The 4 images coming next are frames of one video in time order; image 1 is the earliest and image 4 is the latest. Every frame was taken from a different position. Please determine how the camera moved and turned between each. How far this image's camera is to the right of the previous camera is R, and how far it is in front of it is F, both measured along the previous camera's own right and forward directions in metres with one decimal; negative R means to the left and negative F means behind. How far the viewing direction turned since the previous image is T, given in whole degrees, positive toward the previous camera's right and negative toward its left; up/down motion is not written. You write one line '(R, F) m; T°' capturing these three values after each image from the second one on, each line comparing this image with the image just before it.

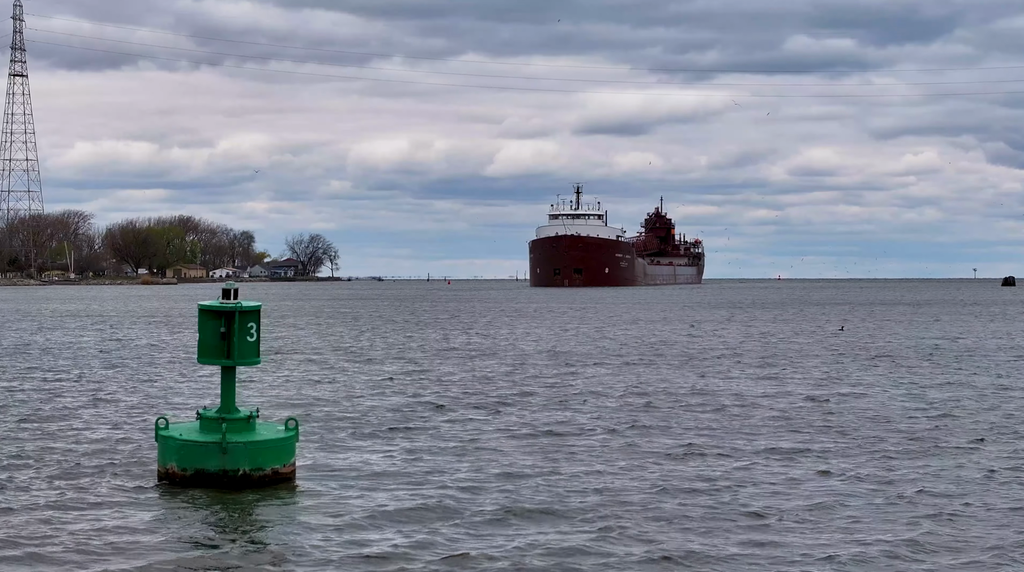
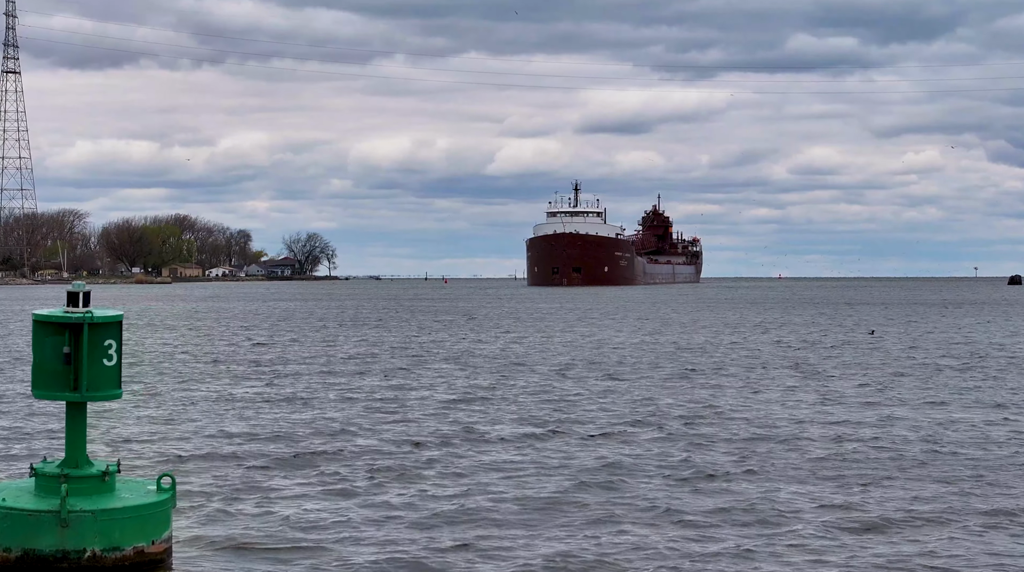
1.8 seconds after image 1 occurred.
(+0.3, +2.0) m; 0°
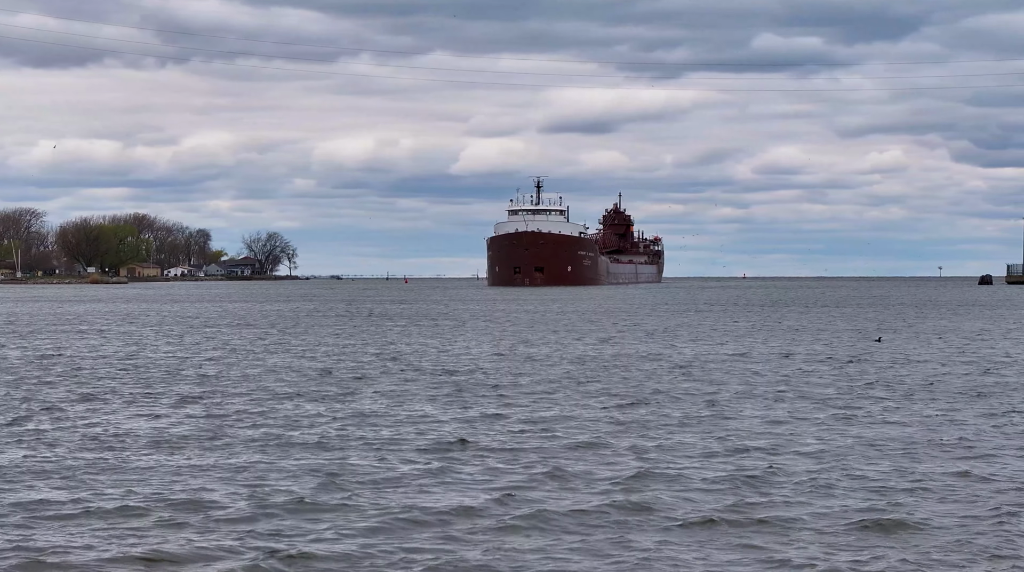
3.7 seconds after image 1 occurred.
(+0.3, +2.2) m; +1°
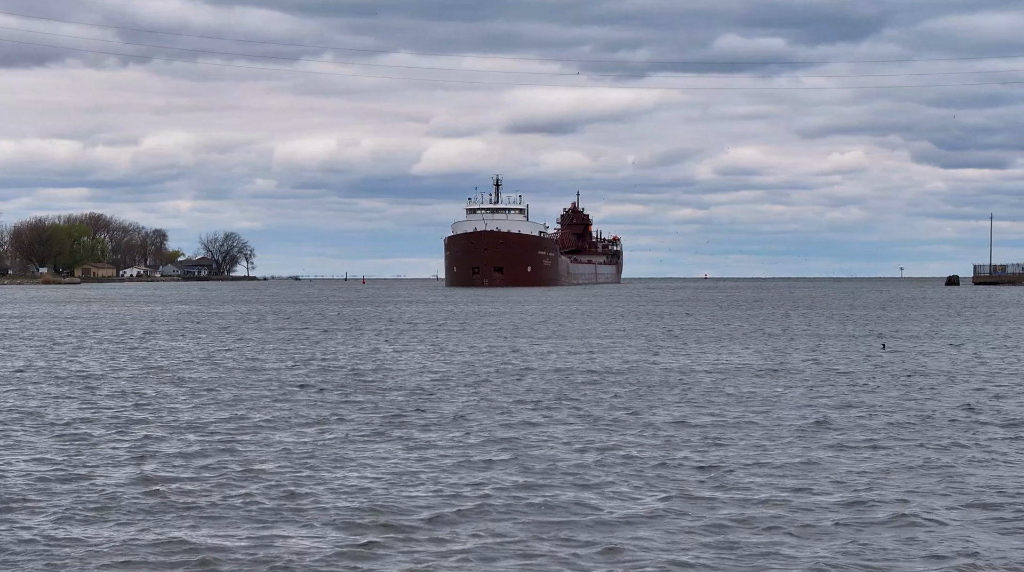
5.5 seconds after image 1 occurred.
(+0.2, +2.0) m; +1°
